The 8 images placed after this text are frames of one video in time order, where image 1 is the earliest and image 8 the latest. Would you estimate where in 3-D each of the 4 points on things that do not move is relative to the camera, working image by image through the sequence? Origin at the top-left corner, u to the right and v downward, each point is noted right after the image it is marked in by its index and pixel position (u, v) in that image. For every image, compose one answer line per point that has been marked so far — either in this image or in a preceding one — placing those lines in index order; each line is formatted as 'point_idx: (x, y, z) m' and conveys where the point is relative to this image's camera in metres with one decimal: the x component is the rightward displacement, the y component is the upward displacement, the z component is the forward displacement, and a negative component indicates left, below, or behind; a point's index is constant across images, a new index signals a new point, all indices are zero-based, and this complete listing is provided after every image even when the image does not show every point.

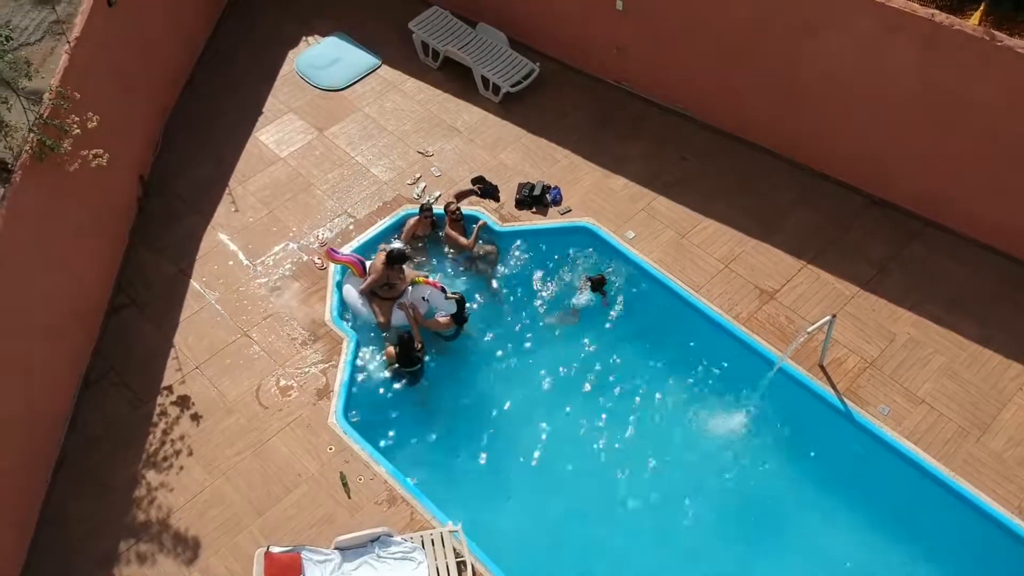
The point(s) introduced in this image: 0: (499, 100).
0: (-0.1, +1.8, +9.7) m
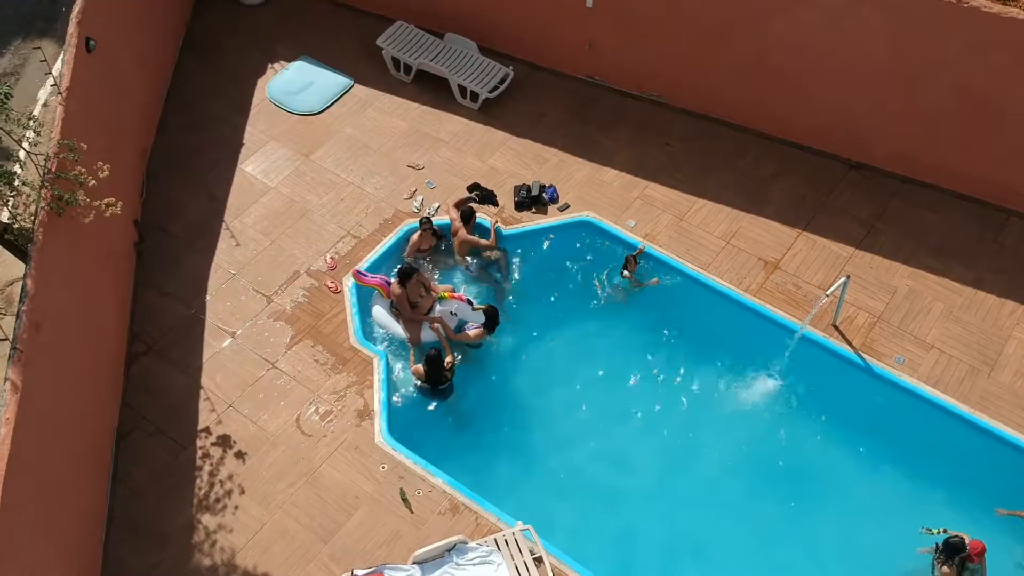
0: (-0.3, +1.8, +9.8) m
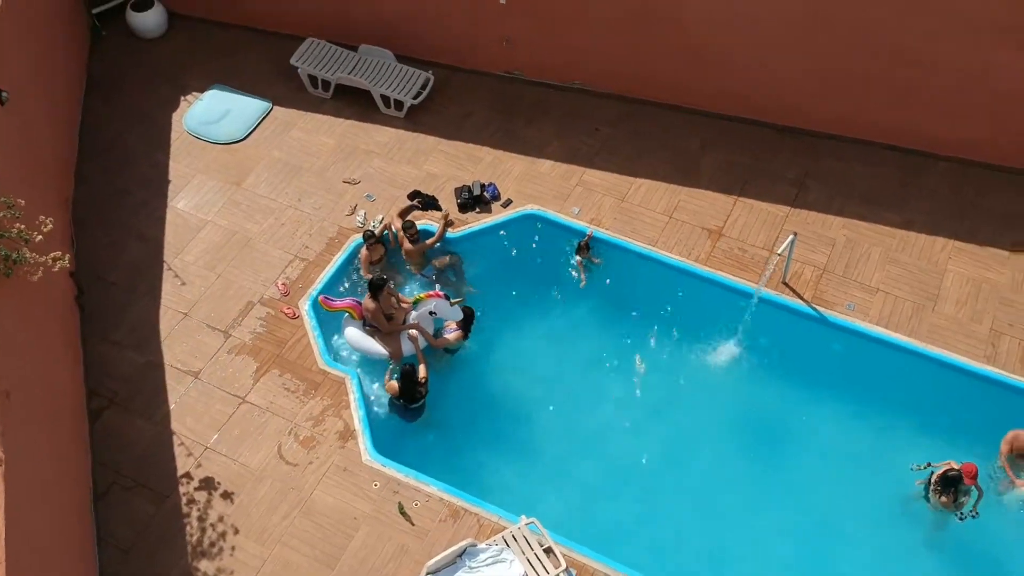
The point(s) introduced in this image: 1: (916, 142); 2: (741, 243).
0: (-1.1, +1.7, +9.8) m
1: (+3.8, +1.4, +9.3) m
2: (+2.0, +0.4, +8.7) m
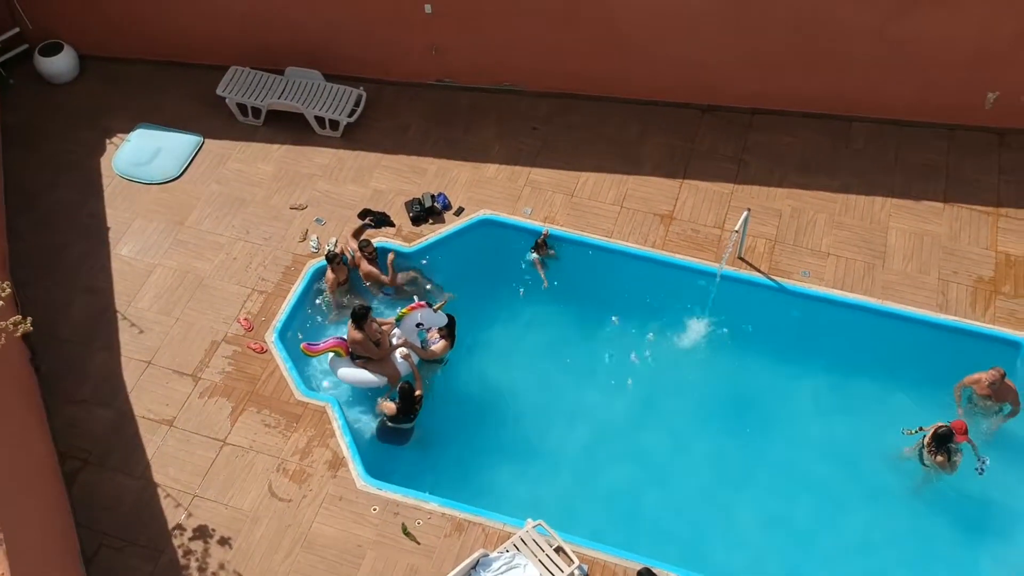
0: (-1.7, +1.5, +9.7) m
1: (+3.2, +1.7, +9.7) m
2: (+1.6, +0.6, +8.9) m
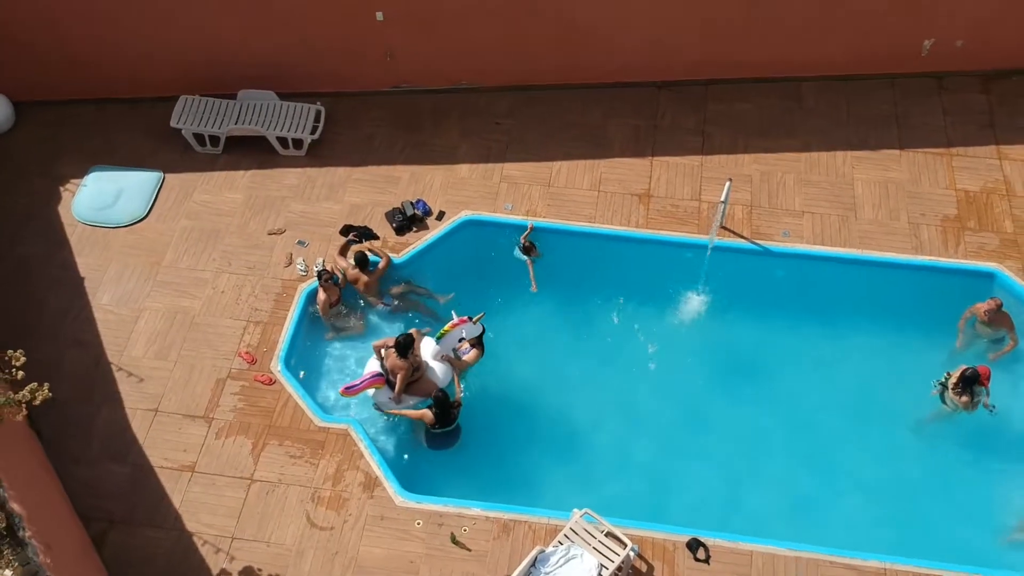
0: (-2.0, +1.3, +9.6) m
1: (+2.8, +2.2, +10.0) m
2: (+1.5, +0.8, +9.1) m
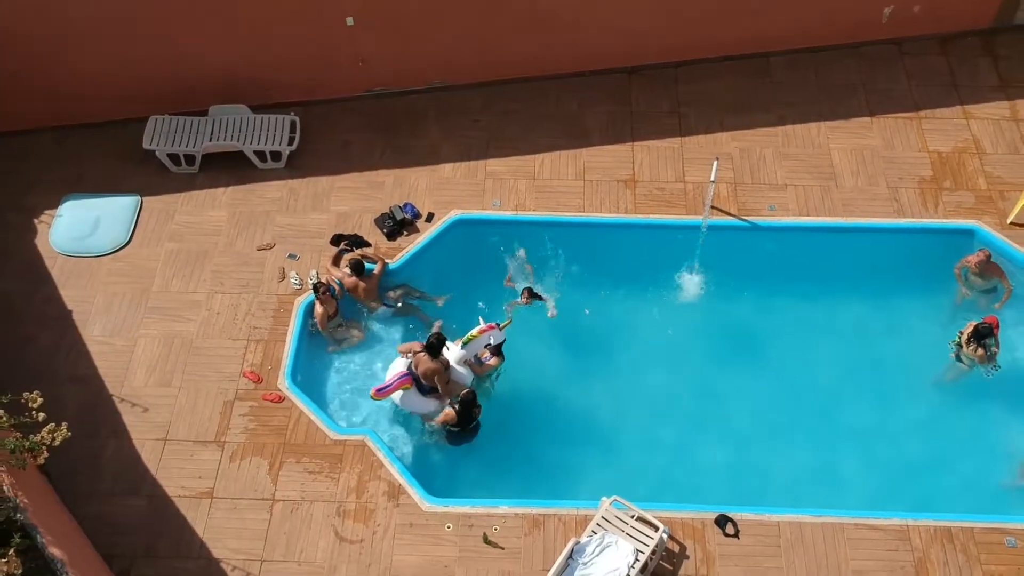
0: (-2.2, +1.2, +9.4) m
1: (+2.5, +2.5, +10.1) m
2: (+1.3, +1.0, +9.2) m
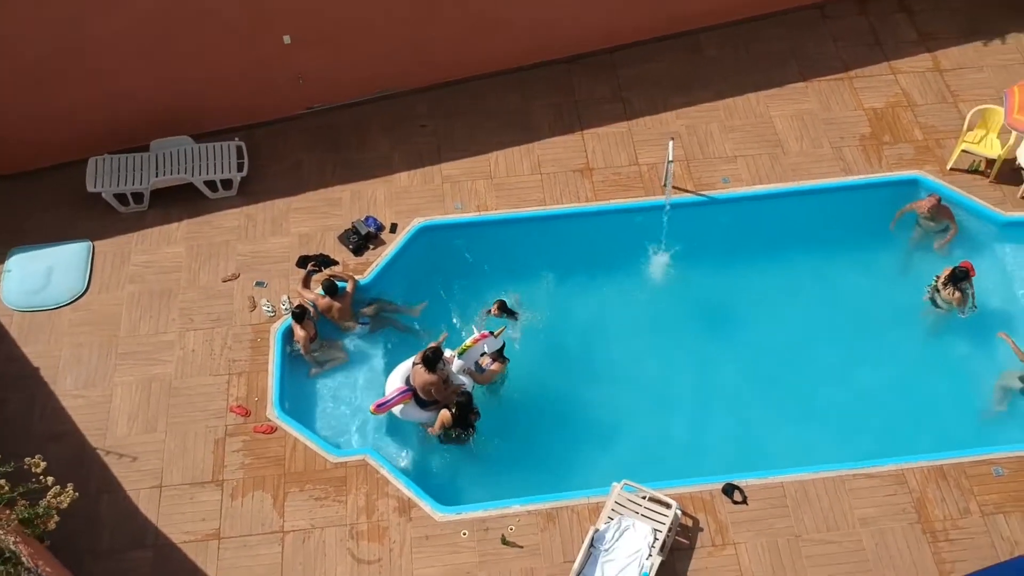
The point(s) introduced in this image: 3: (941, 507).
0: (-2.6, +0.9, +9.2) m
1: (+1.8, +2.8, +10.4) m
2: (+0.9, +1.1, +9.3) m
3: (+3.2, -1.6, +7.4) m
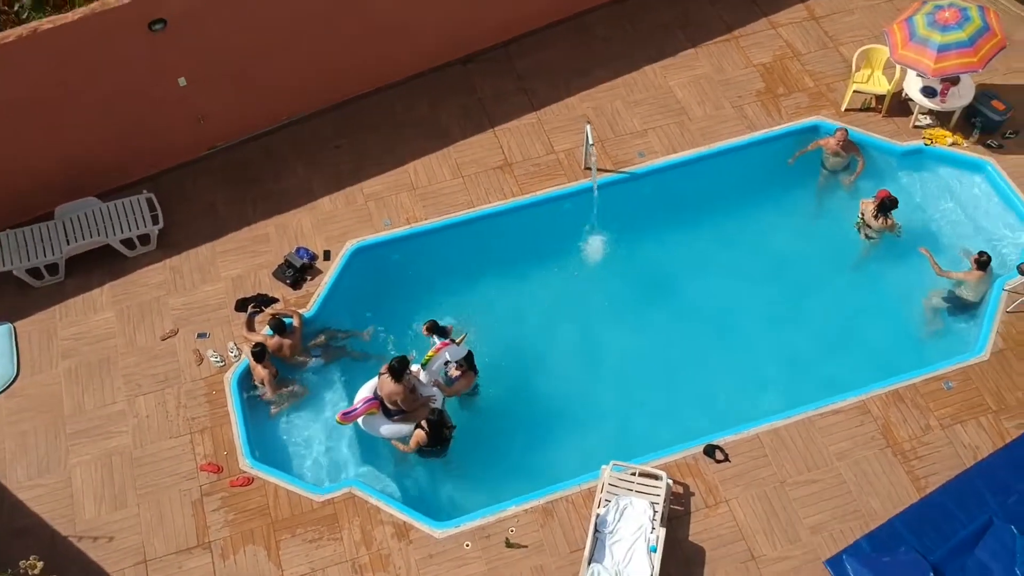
0: (-3.2, +0.4, +8.9) m
1: (+0.6, +3.0, +10.5) m
2: (+0.2, +1.2, +9.4) m
3: (+3.1, -1.1, +7.8) m
